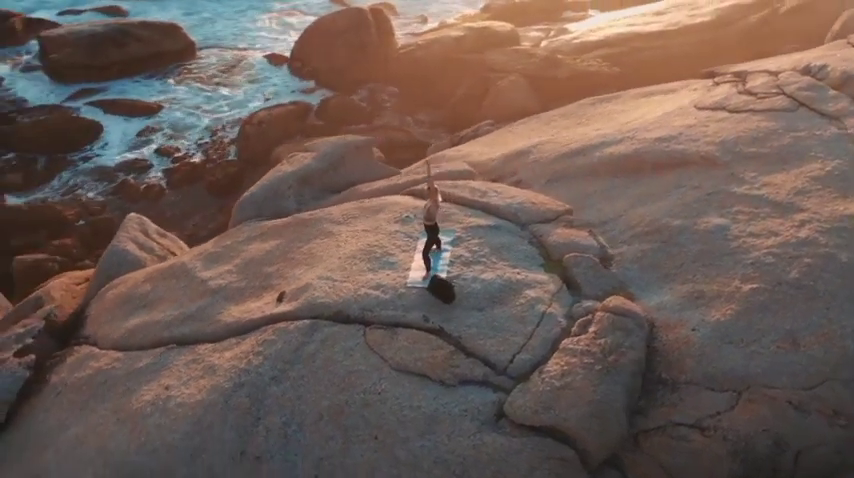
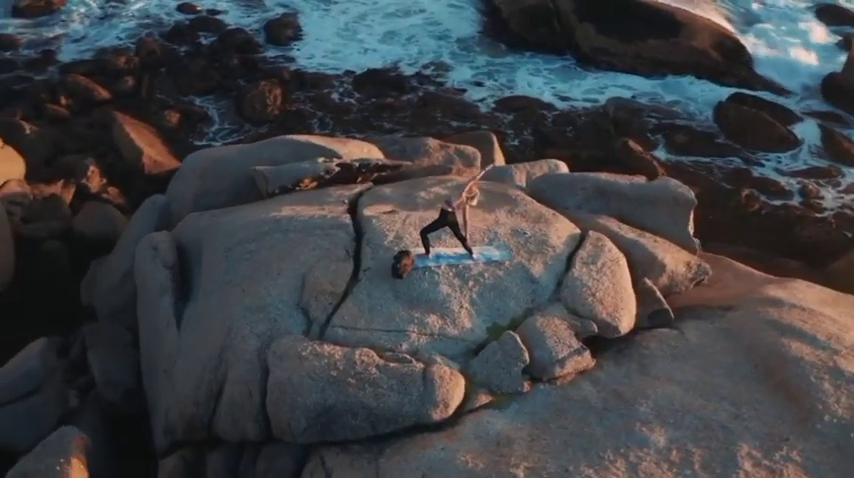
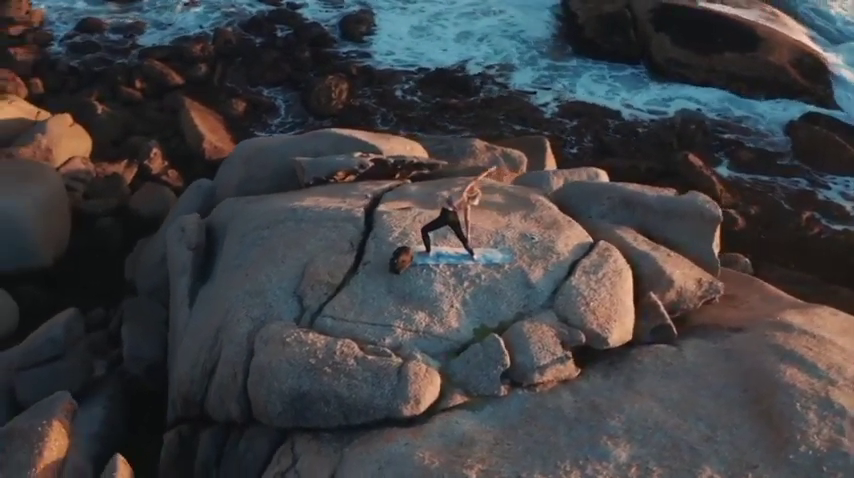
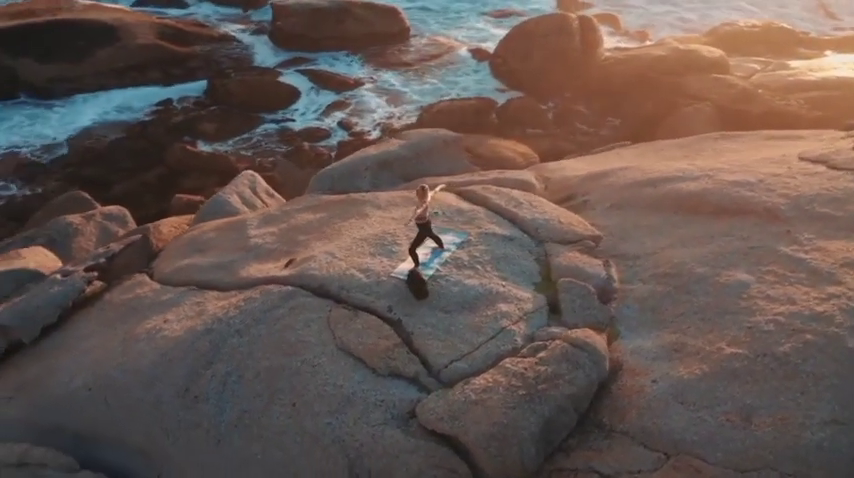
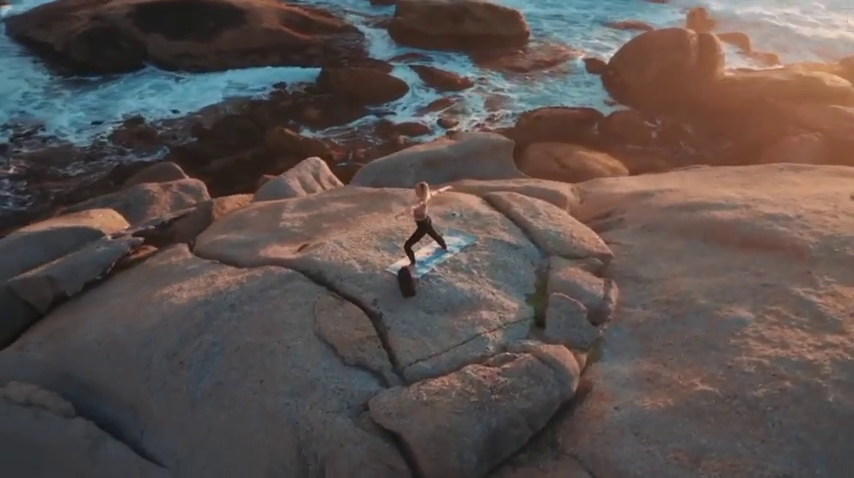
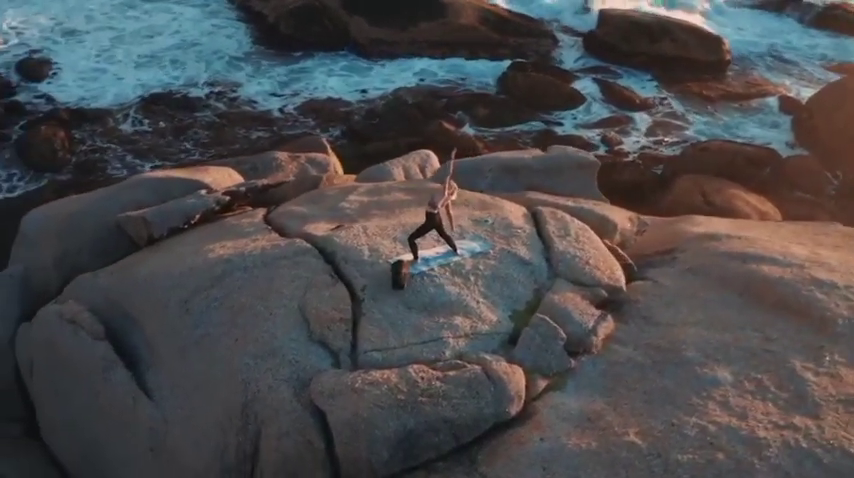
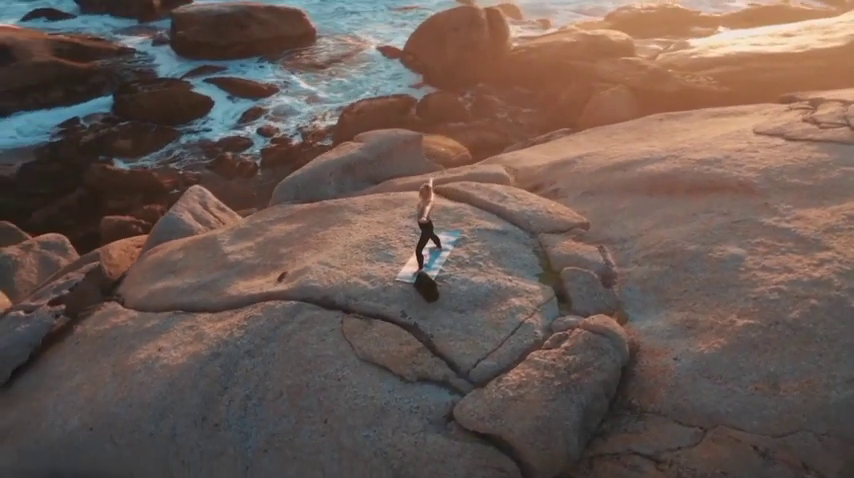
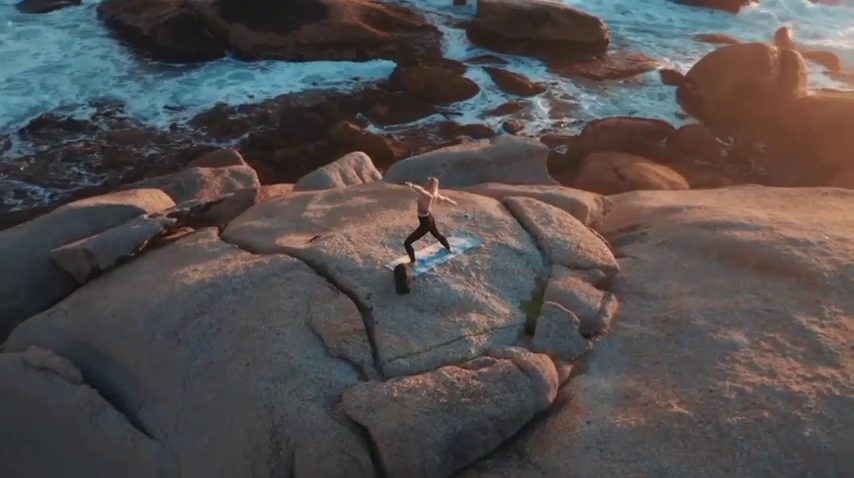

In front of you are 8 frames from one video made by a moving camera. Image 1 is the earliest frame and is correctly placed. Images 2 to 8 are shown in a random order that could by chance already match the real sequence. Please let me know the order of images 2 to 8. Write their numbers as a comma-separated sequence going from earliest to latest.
7, 4, 5, 8, 6, 2, 3
